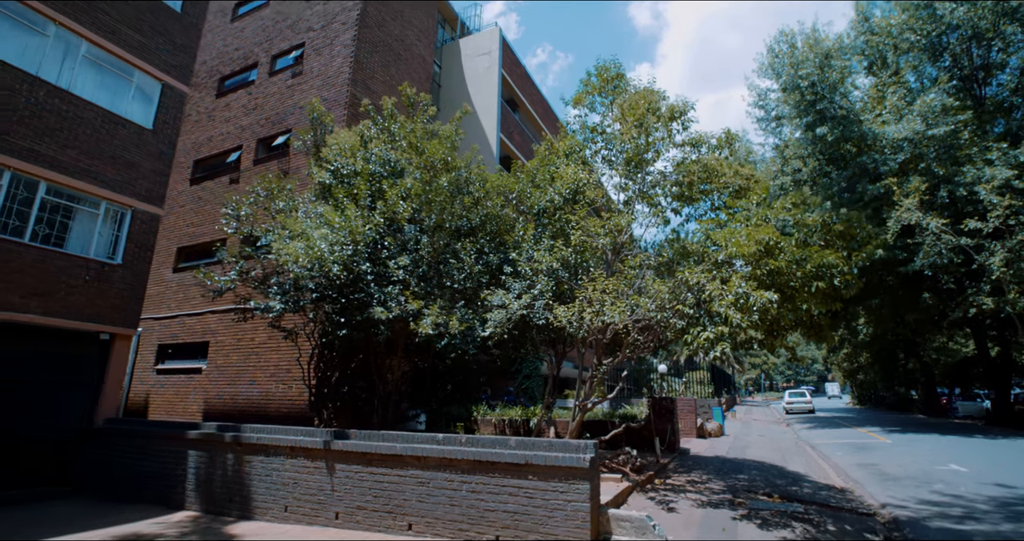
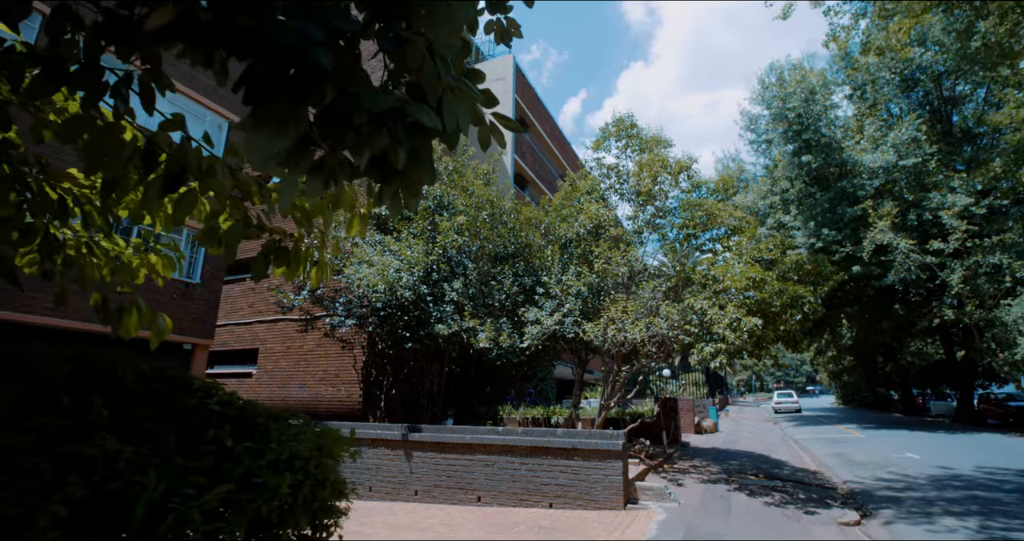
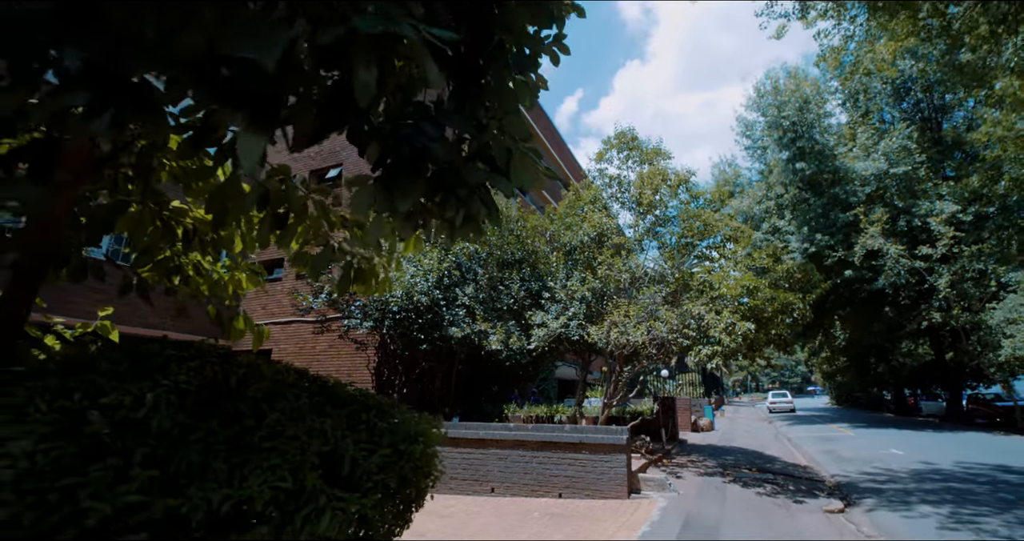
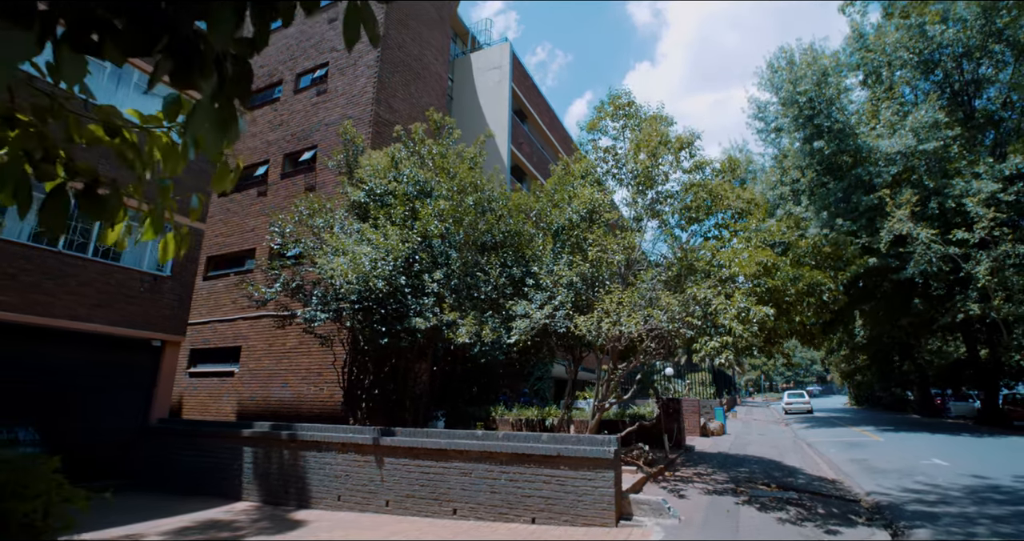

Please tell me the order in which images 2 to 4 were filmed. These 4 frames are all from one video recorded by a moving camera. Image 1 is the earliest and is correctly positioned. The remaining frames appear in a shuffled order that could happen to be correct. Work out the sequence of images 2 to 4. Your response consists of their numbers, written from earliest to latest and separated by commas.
4, 2, 3
